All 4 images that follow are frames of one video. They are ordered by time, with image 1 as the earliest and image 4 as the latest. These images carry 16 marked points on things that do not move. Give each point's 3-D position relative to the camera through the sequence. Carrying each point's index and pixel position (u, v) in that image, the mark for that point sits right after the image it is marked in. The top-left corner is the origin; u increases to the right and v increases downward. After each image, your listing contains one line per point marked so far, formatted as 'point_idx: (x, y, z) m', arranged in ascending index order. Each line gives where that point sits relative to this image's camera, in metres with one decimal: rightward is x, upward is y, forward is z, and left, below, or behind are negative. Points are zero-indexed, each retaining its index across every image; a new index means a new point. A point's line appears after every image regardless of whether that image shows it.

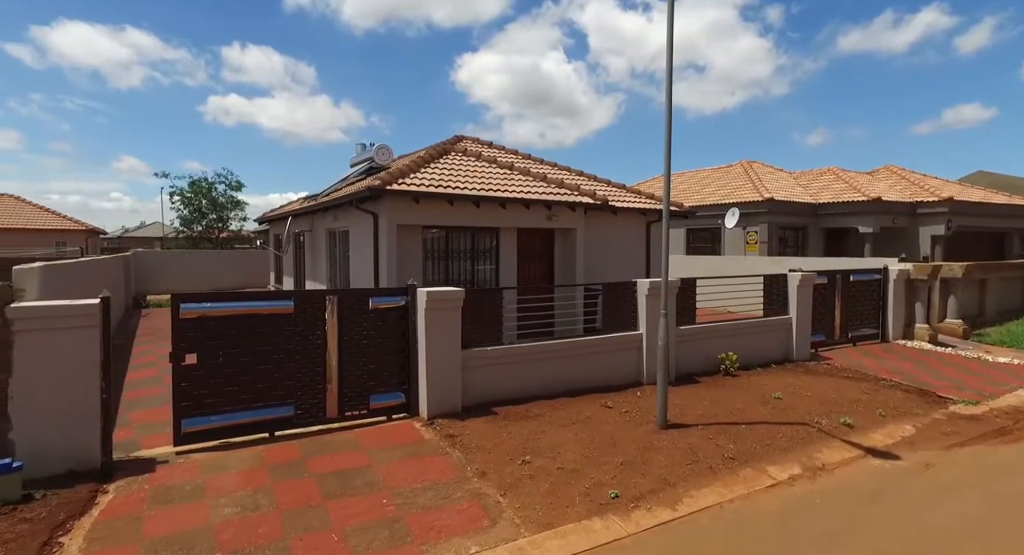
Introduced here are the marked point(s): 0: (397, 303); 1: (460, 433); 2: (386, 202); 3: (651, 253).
0: (-1.4, -0.3, +7.1) m
1: (-0.6, -1.8, +6.6) m
2: (-2.0, +1.2, +9.2) m
3: (+3.2, +0.6, +13.1) m
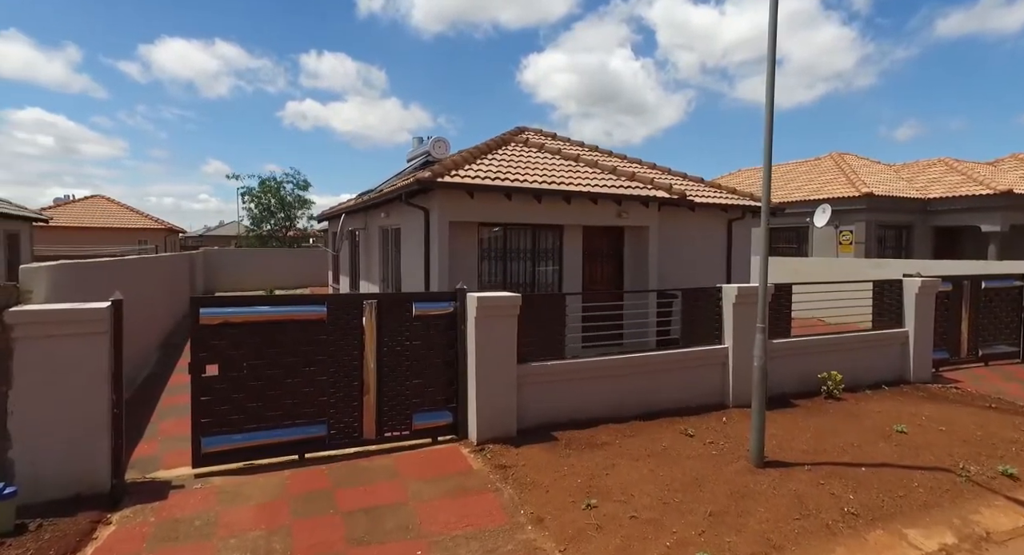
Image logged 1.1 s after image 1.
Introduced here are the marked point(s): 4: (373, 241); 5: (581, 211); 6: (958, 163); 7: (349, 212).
0: (-0.7, -0.4, +6.3) m
1: (0.0, -1.8, +5.7) m
2: (-1.1, +1.2, +8.3) m
3: (+4.6, +0.5, +11.6) m
4: (-3.0, +0.8, +12.2) m
5: (+1.2, +1.1, +9.5) m
6: (+13.9, +3.6, +17.7) m
7: (-3.7, +1.5, +13.1) m
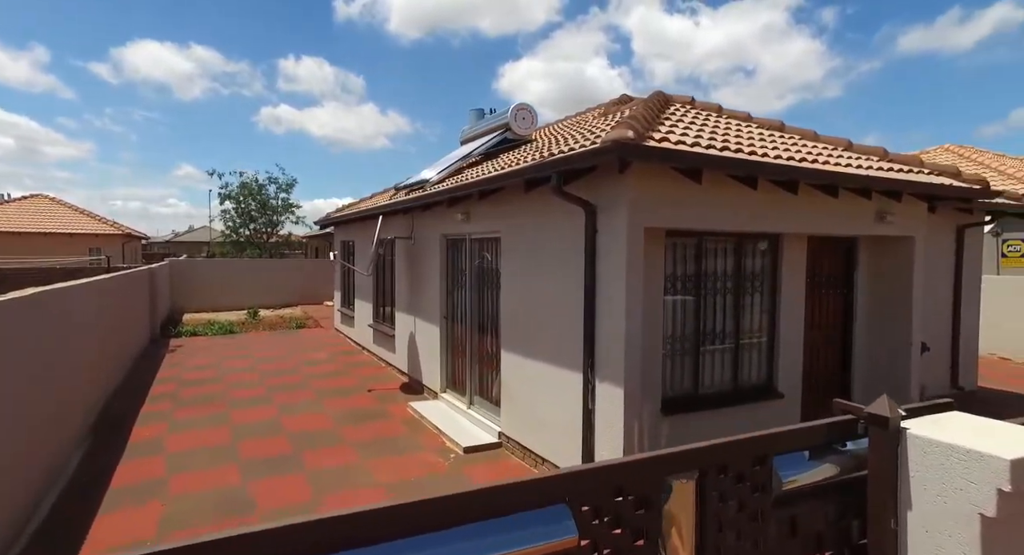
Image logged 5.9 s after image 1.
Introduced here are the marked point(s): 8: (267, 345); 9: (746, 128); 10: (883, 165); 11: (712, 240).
0: (+1.3, -0.8, +2.2) m
1: (+2.1, -2.3, +1.7) m
2: (+0.9, +0.8, +4.3) m
3: (+6.4, 0.0, +7.8) m
4: (-1.2, +0.3, +8.1) m
5: (+3.1, +0.7, +5.5) m
6: (+15.5, +3.0, +14.3) m
7: (-2.0, +1.0, +9.0) m
8: (-5.8, -1.6, +13.4) m
9: (+2.5, +1.6, +6.1) m
10: (+3.9, +1.2, +5.9) m
11: (+2.0, +0.4, +5.5) m
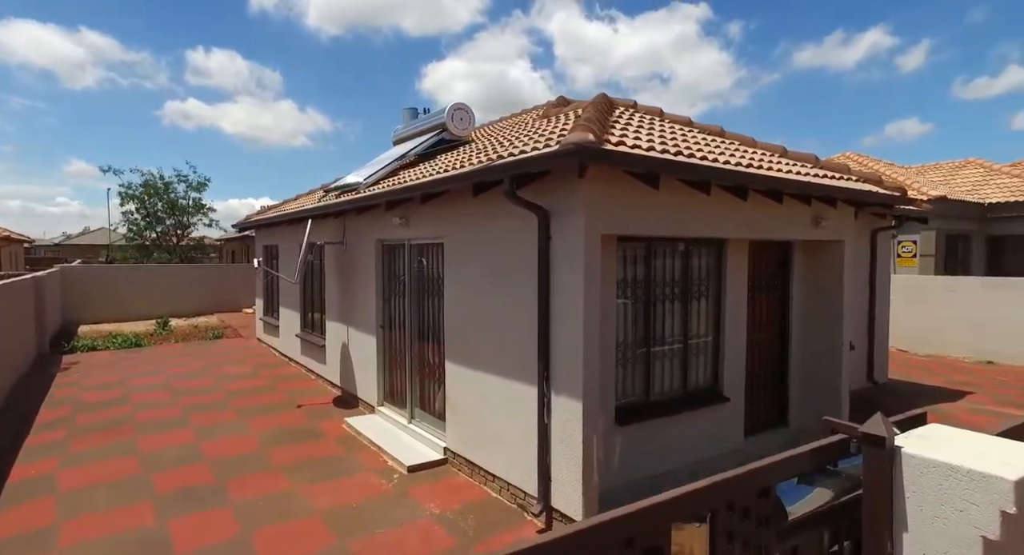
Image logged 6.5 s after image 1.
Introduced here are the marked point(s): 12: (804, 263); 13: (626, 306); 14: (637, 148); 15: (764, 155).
0: (+1.2, -0.8, +2.1) m
1: (+2.1, -2.3, +1.7) m
2: (+0.5, +0.7, +4.1) m
3: (+5.5, 0.0, +8.3) m
4: (-2.0, +0.2, +7.7) m
5: (+2.6, +0.6, +5.6) m
6: (+13.7, +3.1, +15.9) m
7: (-2.9, +0.9, +8.4) m
8: (-7.2, -1.8, +12.3) m
9: (+1.9, +1.6, +6.1) m
10: (+3.3, +1.2, +6.1) m
11: (+1.5, +0.3, +5.5) m
12: (+3.4, +0.2, +6.6) m
13: (+1.1, -0.3, +5.2) m
14: (+1.0, +1.0, +4.4) m
15: (+2.8, +1.3, +6.2) m
